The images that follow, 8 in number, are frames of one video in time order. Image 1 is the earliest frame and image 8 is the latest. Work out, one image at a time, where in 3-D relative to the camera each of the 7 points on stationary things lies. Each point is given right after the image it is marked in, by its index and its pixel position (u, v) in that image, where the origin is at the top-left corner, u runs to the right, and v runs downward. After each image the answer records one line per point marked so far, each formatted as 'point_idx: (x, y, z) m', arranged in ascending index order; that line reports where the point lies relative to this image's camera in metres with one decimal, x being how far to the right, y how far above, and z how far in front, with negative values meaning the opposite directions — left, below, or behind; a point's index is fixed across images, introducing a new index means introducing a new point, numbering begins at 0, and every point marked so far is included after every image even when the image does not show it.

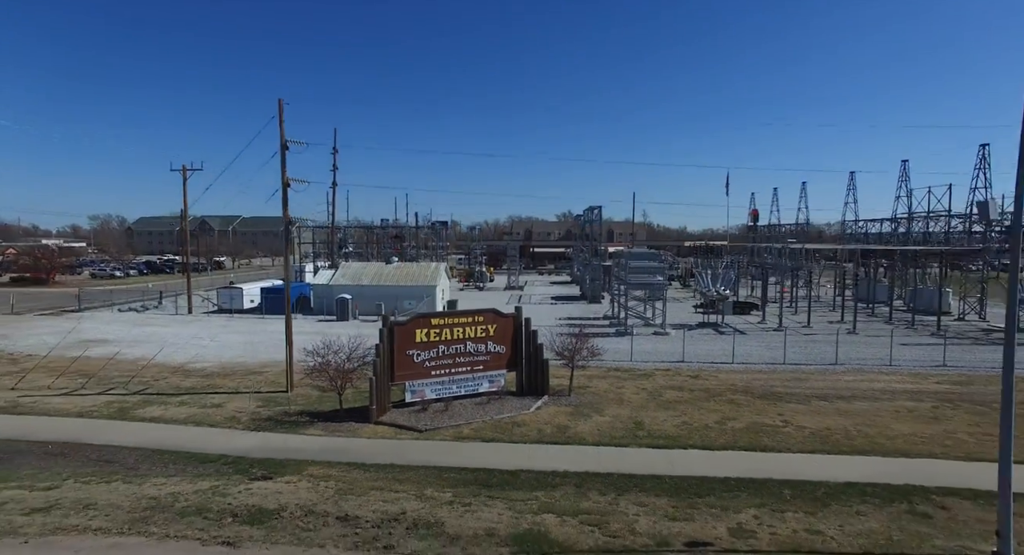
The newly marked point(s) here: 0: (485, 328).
0: (-0.7, -1.4, +15.2) m
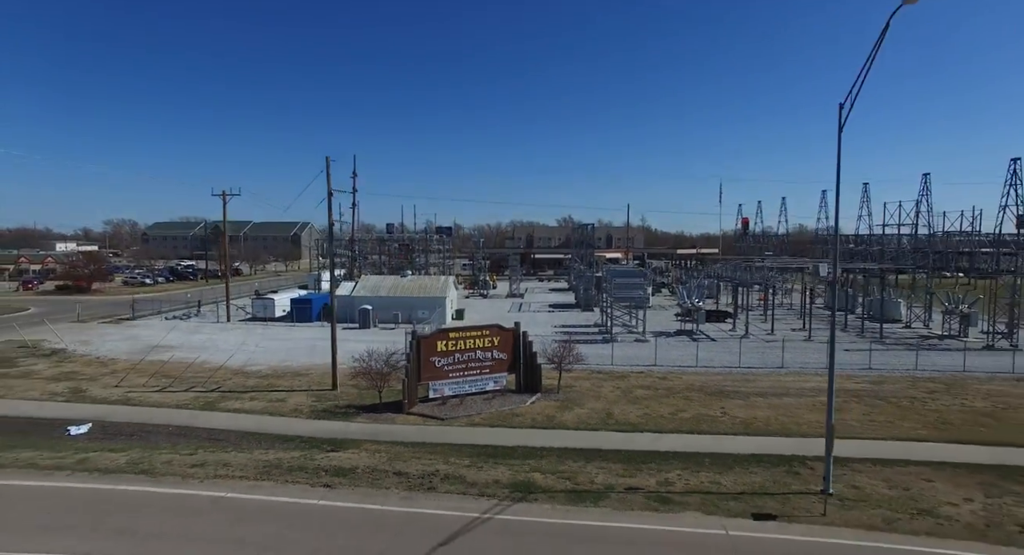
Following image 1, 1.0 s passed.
0: (-0.7, -2.1, +19.3) m
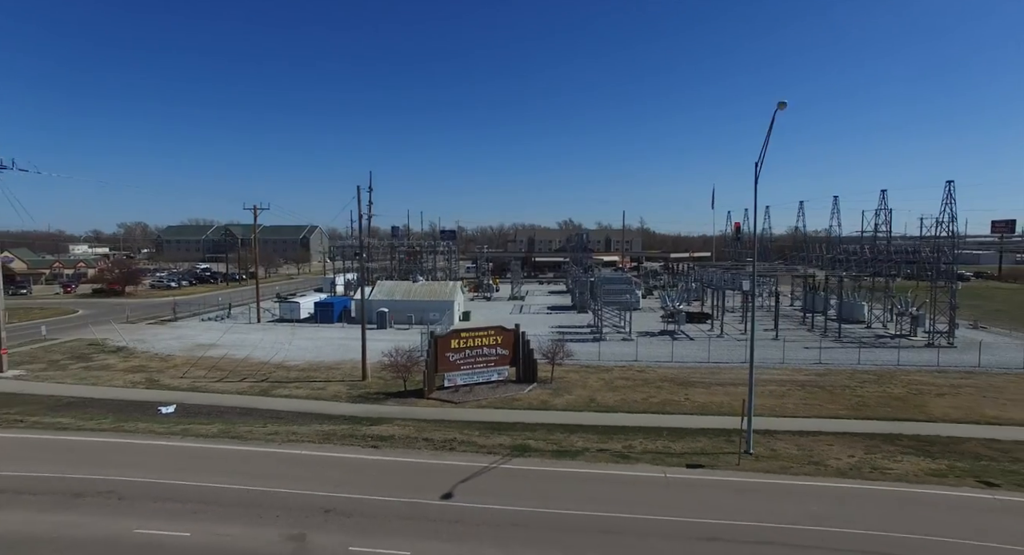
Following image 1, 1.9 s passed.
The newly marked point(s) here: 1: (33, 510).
0: (-0.7, -2.5, +23.2) m
1: (-9.4, -4.6, +11.2) m
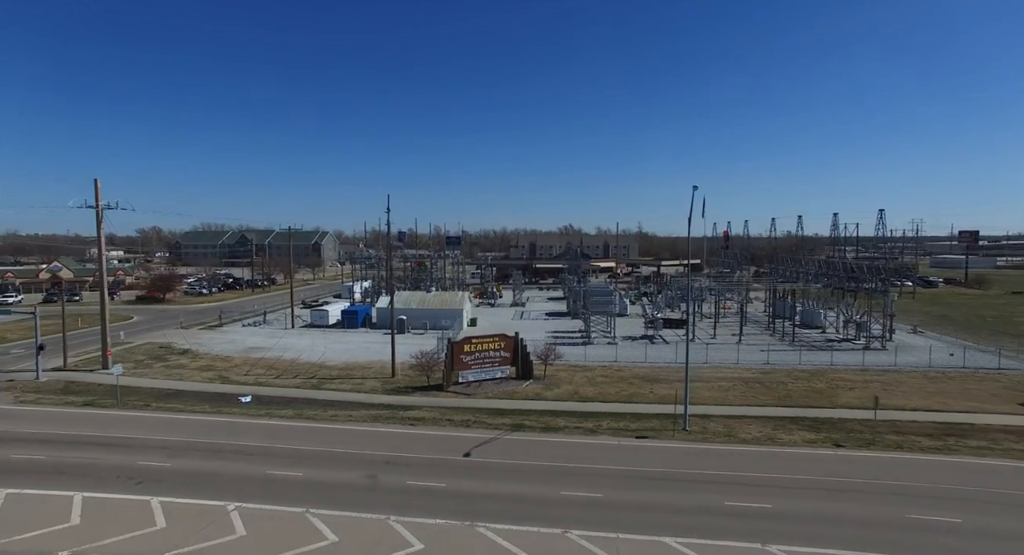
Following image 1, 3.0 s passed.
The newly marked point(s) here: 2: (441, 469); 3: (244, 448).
0: (-0.7, -3.4, +28.8) m
1: (-9.4, -5.5, +16.9) m
2: (-2.1, -5.7, +16.8) m
3: (-8.7, -5.6, +18.2) m
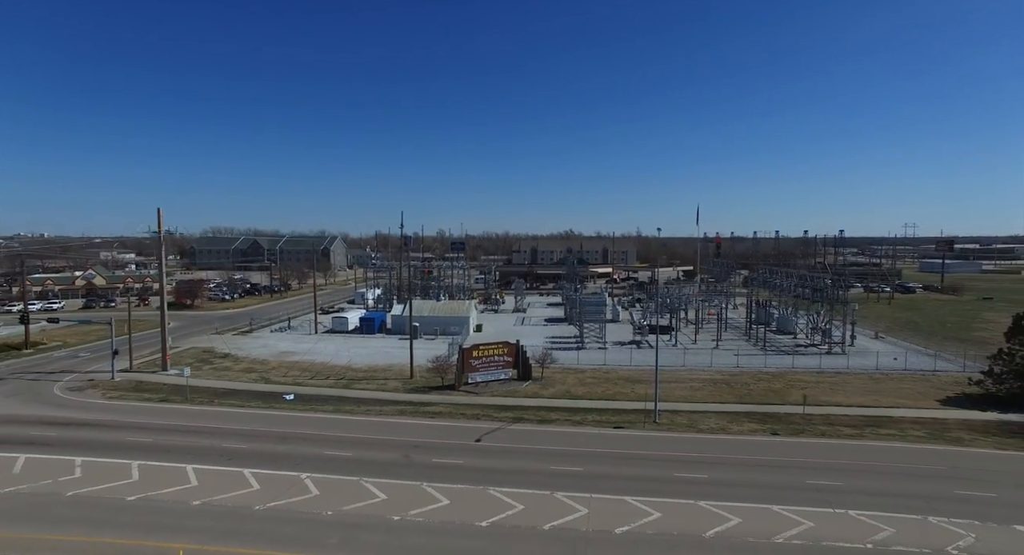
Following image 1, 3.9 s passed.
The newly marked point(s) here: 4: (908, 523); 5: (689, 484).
0: (-0.6, -4.3, +33.5) m
1: (-9.4, -6.4, +21.6) m
2: (-2.0, -6.6, +21.5) m
3: (-8.6, -6.5, +22.9) m
4: (+10.5, -6.5, +15.0) m
5: (+5.7, -6.6, +18.1) m
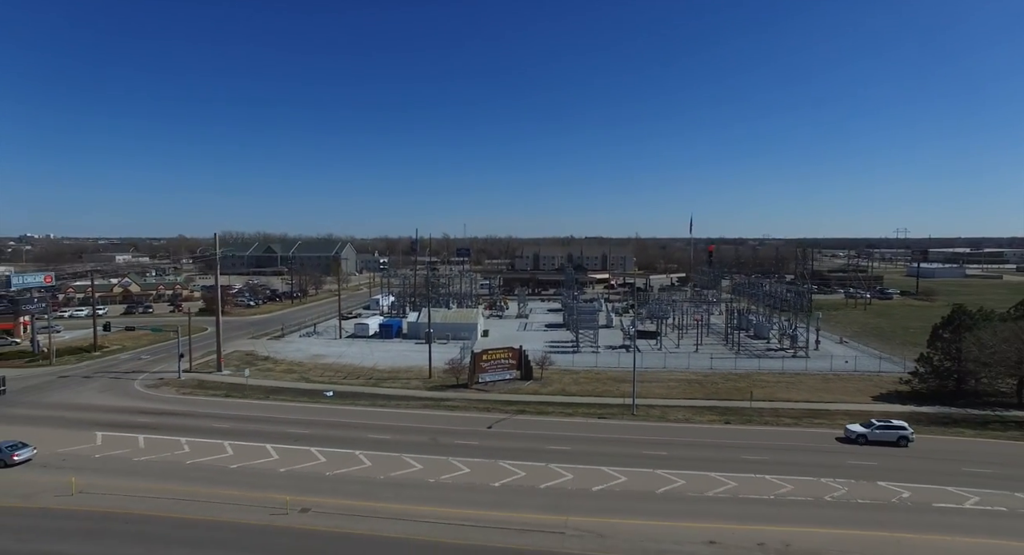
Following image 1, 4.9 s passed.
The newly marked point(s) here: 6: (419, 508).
0: (-0.3, -5.3, +39.2) m
1: (-9.2, -7.4, +27.3) m
2: (-1.8, -7.6, +27.2) m
3: (-8.4, -7.5, +28.7) m
4: (+10.7, -7.5, +20.6) m
5: (+5.9, -7.6, +23.8) m
6: (-3.1, -7.9, +19.2) m
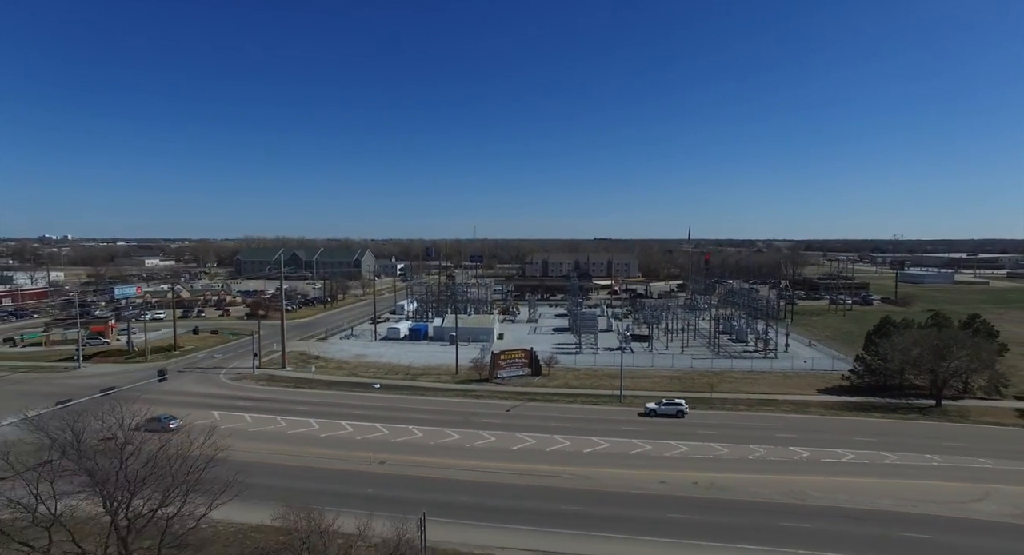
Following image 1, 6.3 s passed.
0: (+0.7, -6.4, +47.4) m
1: (-8.3, -8.6, +35.7) m
2: (-1.0, -8.8, +35.4) m
3: (-7.5, -8.6, +37.0) m
4: (+11.4, -8.7, +28.6) m
5: (+6.7, -8.8, +31.9) m
6: (-2.4, -9.0, +27.5) m
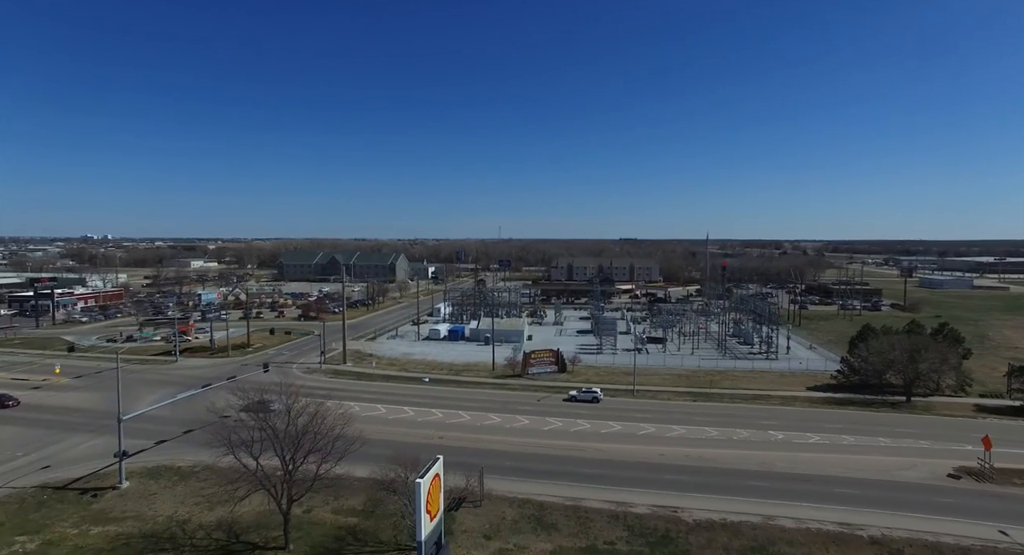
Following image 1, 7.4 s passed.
0: (+3.5, -7.4, +54.5) m
1: (-6.0, -9.5, +43.2) m
2: (+1.3, -9.7, +42.6) m
3: (-5.2, -9.5, +44.5) m
4: (+13.4, -9.6, +35.3) m
5: (+8.8, -9.7, +38.8) m
6: (-0.5, -9.9, +34.7) m
